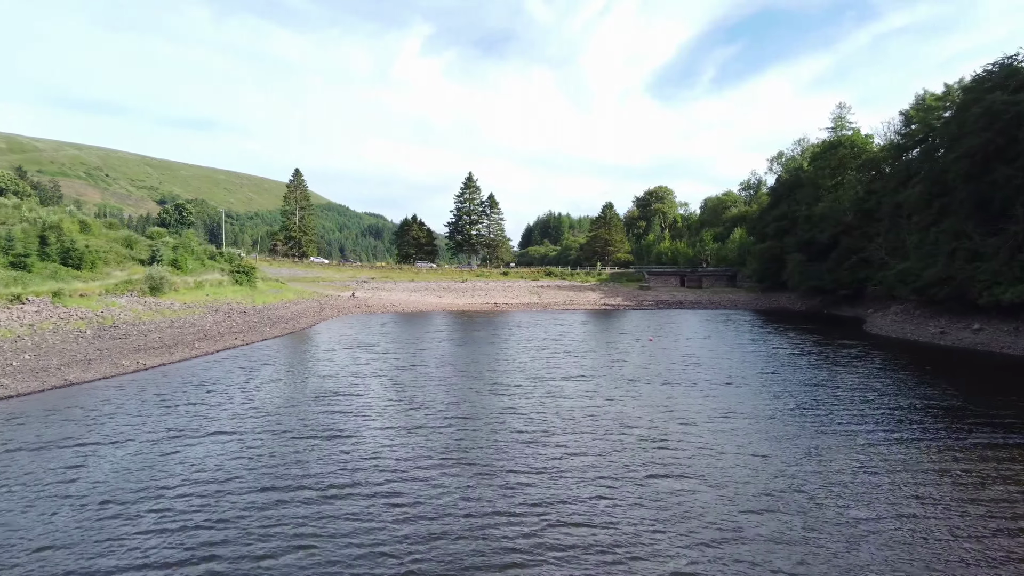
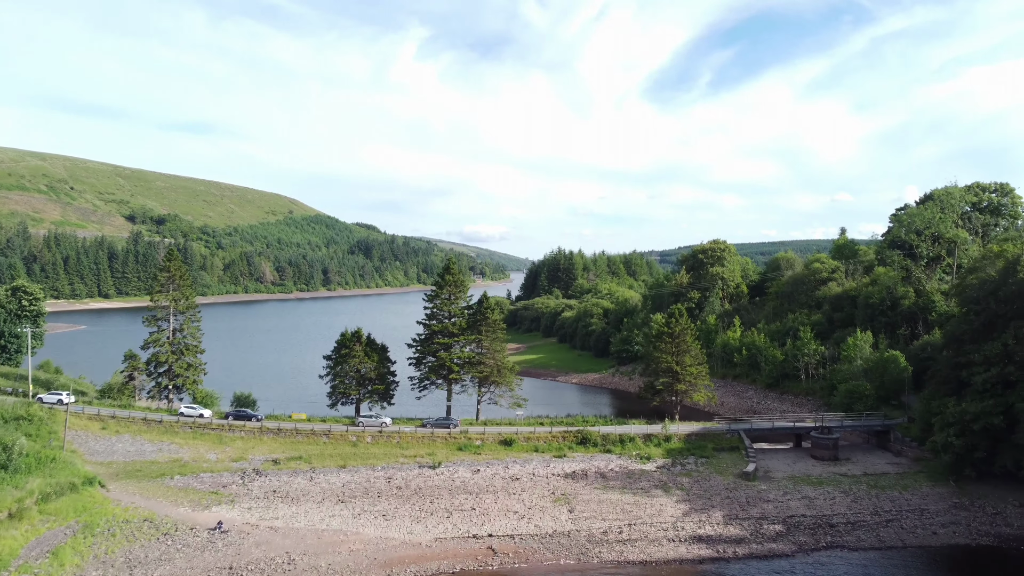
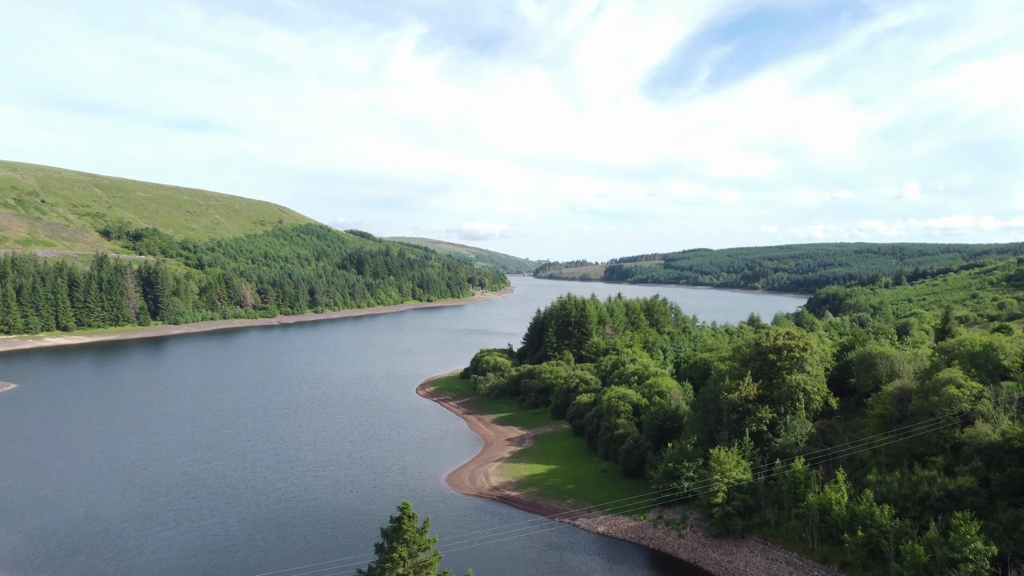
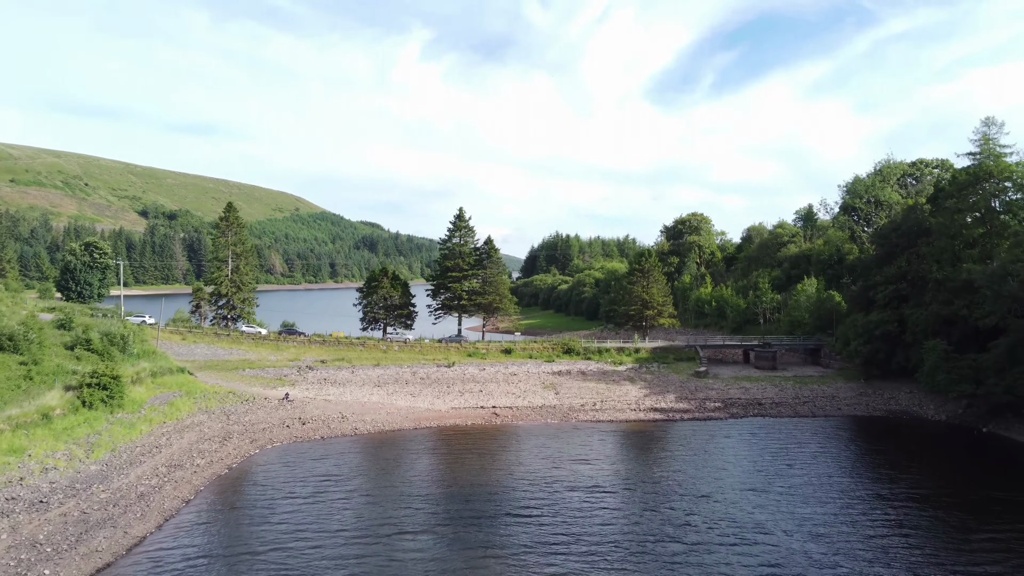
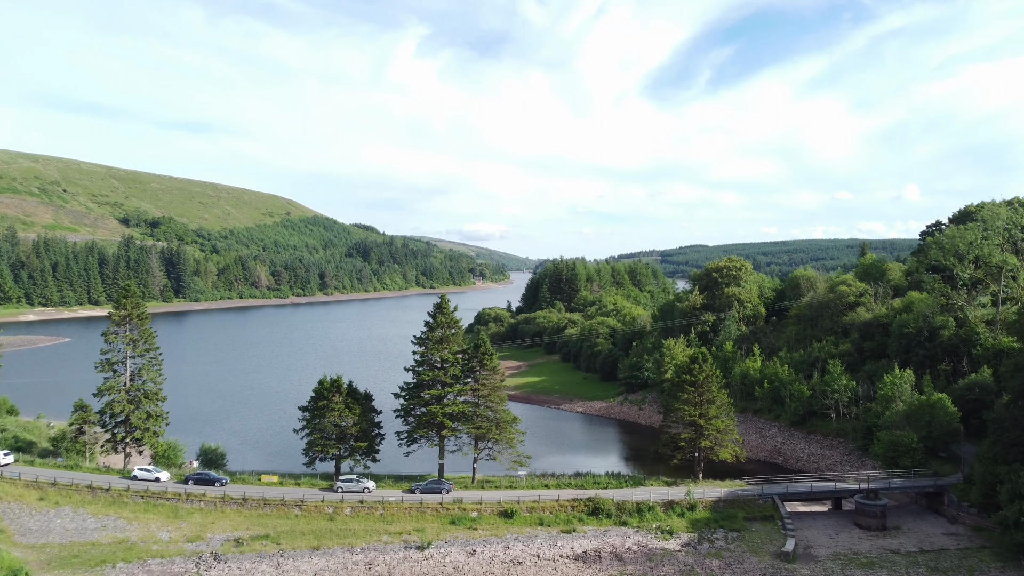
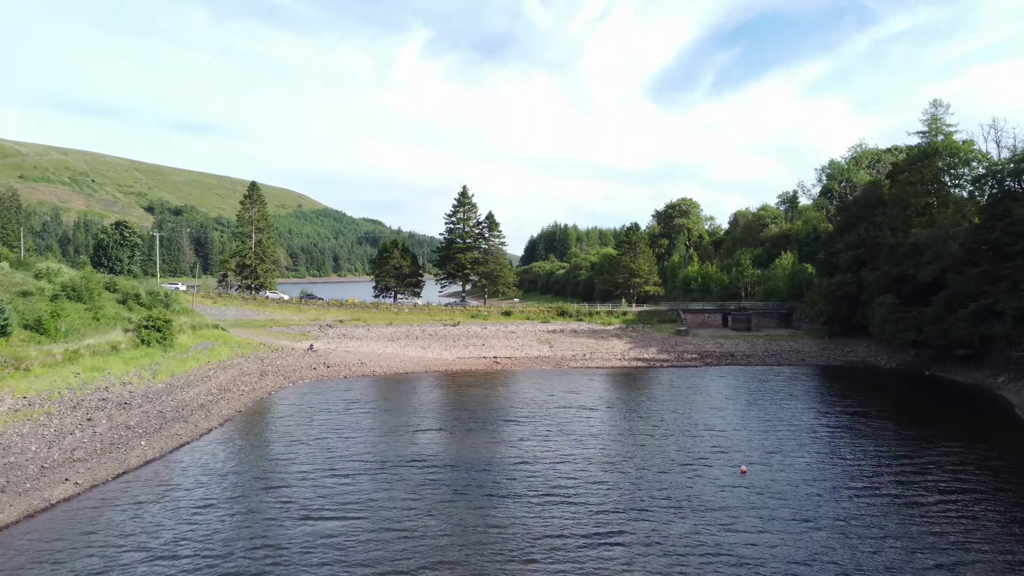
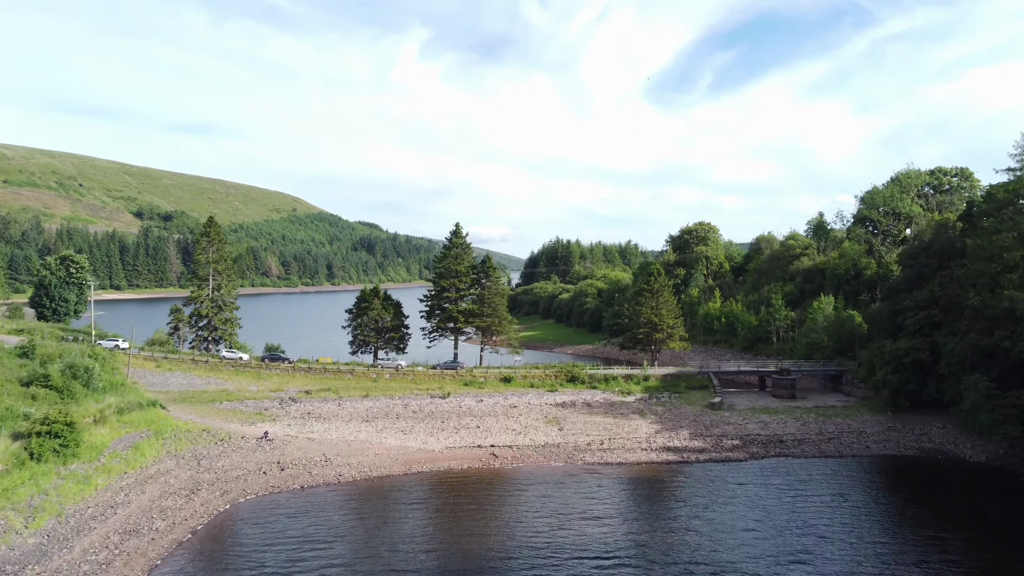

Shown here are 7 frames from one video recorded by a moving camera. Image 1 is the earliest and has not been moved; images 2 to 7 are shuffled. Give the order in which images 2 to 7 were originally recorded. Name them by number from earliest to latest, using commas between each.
6, 4, 7, 2, 5, 3
